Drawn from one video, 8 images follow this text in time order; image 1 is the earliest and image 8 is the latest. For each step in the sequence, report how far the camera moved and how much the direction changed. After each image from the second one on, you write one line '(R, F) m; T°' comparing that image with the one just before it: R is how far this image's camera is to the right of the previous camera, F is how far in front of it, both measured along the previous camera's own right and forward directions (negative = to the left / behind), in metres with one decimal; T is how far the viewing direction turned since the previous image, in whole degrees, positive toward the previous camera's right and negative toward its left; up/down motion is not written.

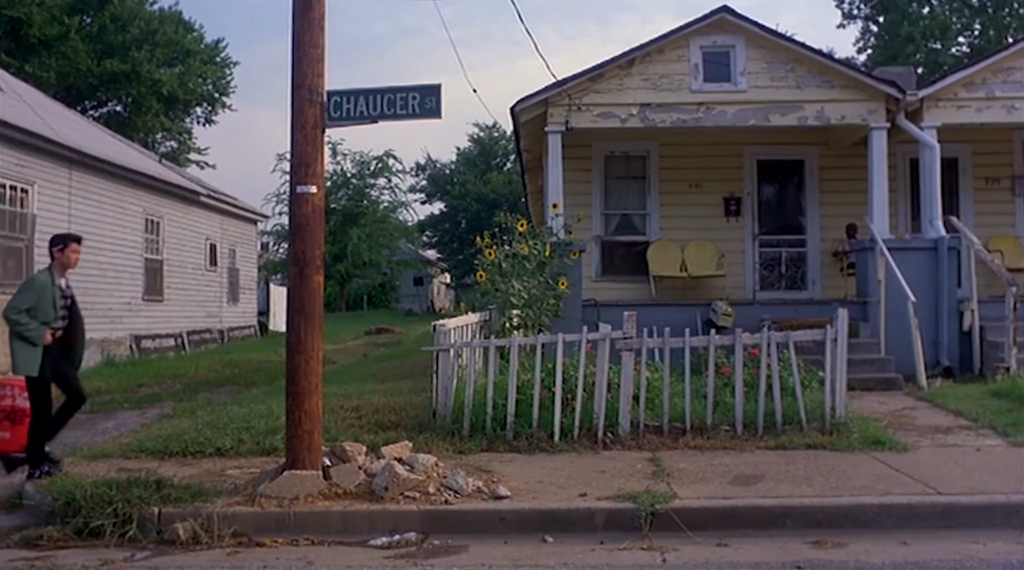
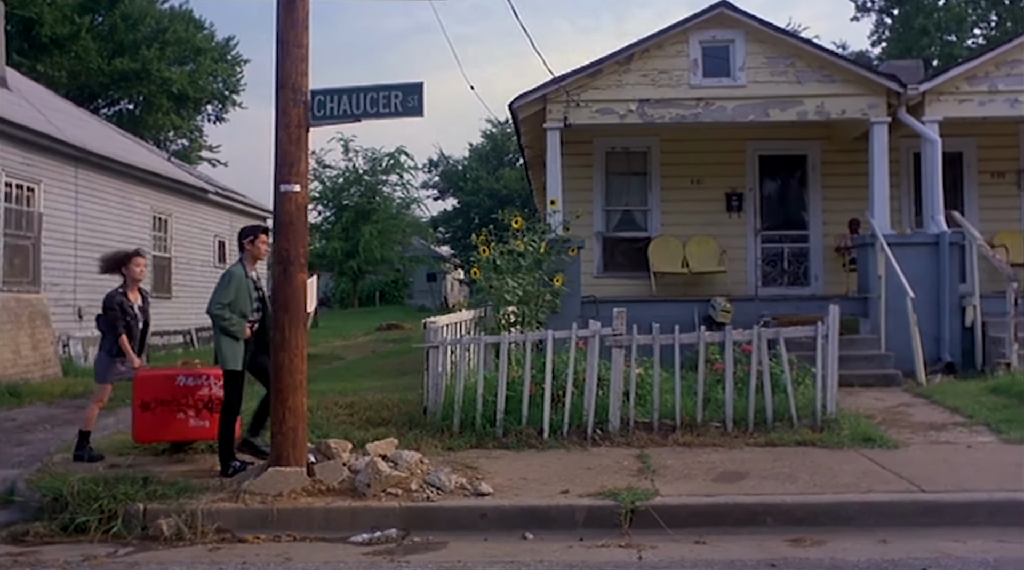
(+0.2, 0.0) m; -1°
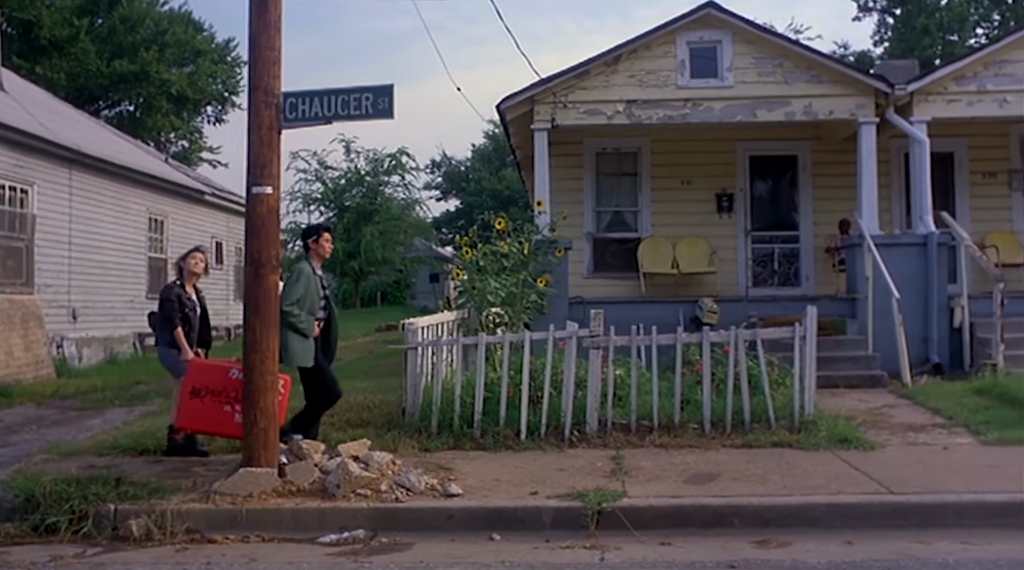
(+0.3, 0.0) m; 0°
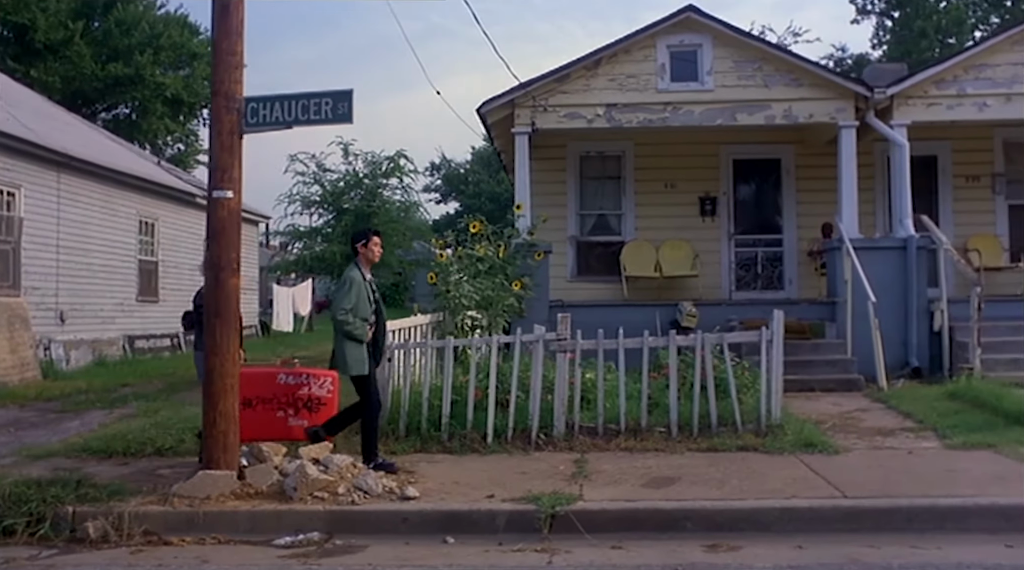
(+0.3, 0.0) m; 0°
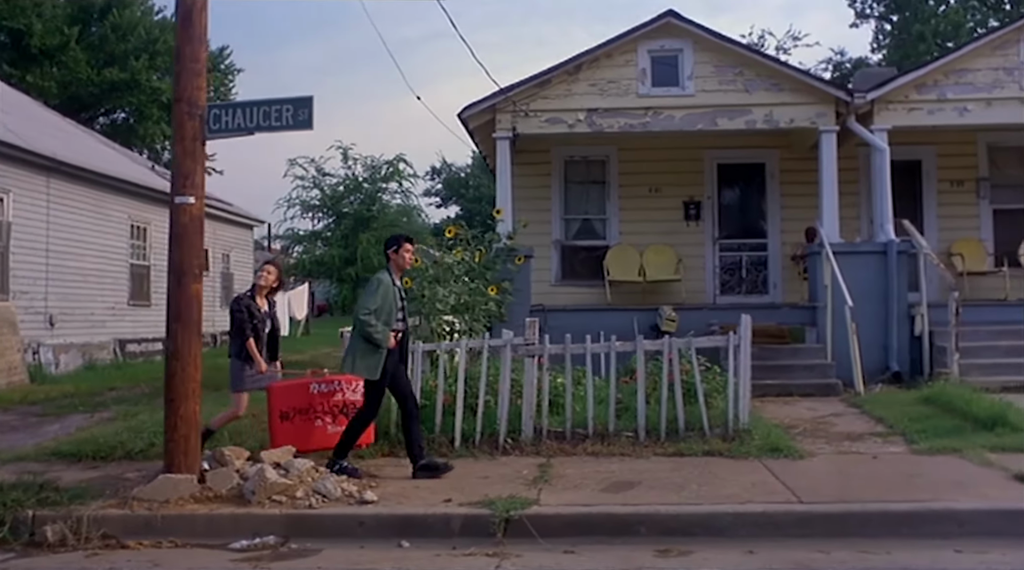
(+0.3, 0.0) m; 0°
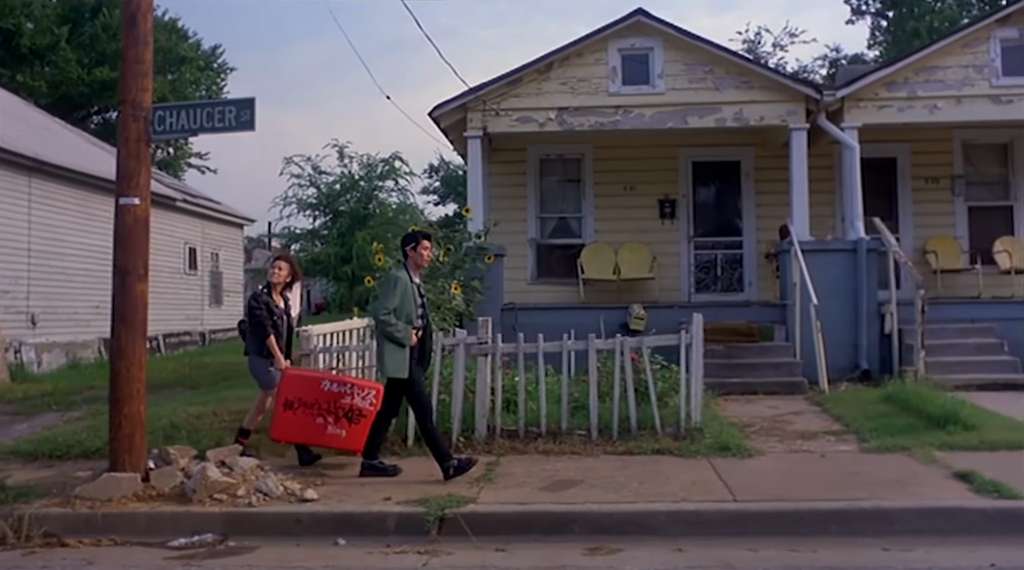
(+0.5, 0.0) m; 0°
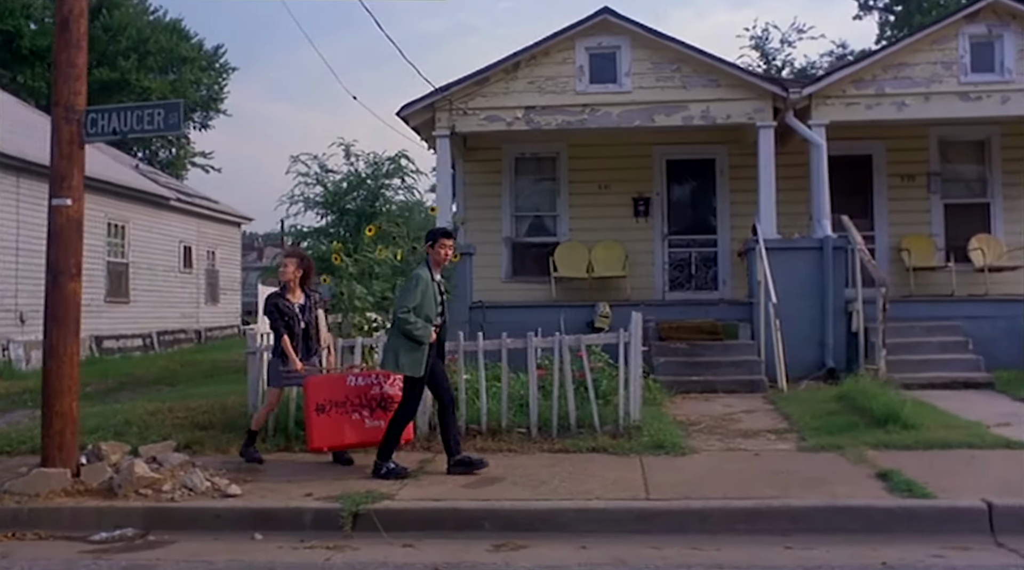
(+0.7, 0.0) m; -1°
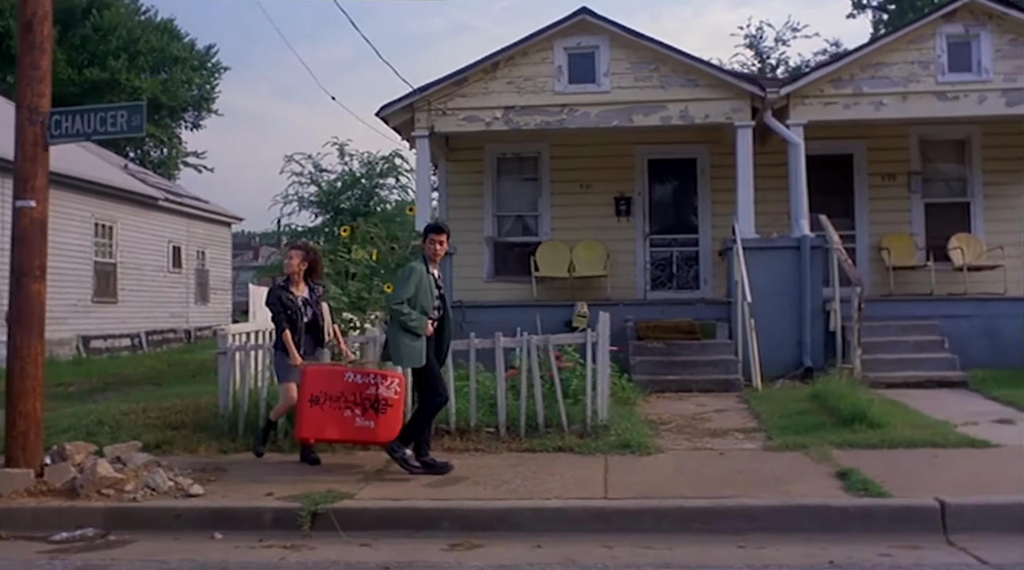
(+0.3, 0.0) m; 0°
